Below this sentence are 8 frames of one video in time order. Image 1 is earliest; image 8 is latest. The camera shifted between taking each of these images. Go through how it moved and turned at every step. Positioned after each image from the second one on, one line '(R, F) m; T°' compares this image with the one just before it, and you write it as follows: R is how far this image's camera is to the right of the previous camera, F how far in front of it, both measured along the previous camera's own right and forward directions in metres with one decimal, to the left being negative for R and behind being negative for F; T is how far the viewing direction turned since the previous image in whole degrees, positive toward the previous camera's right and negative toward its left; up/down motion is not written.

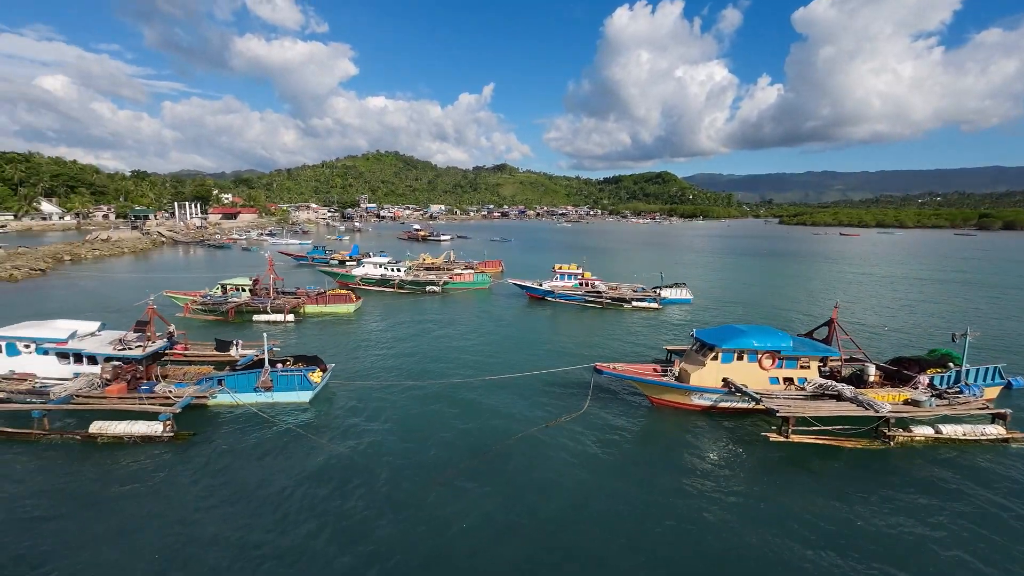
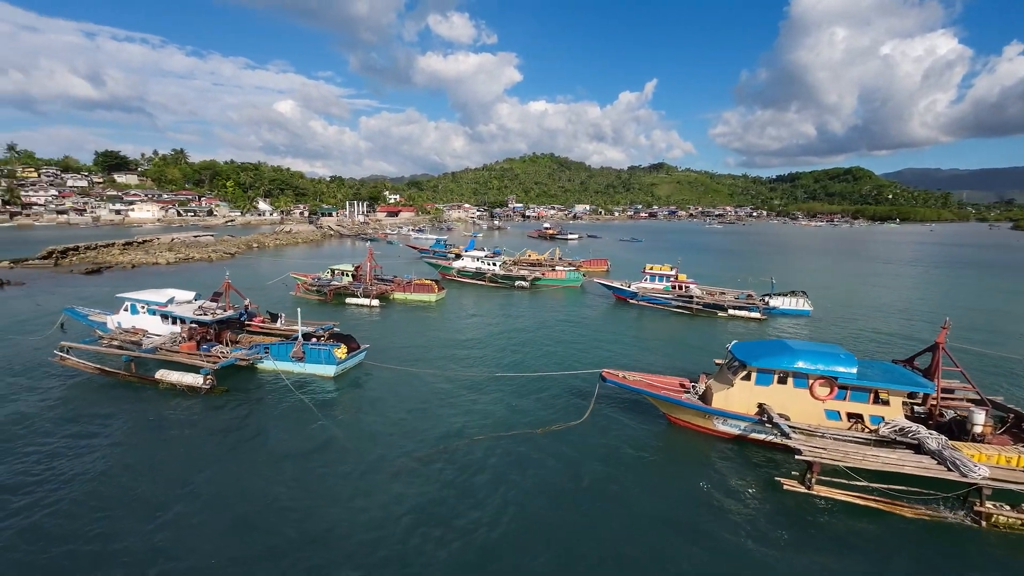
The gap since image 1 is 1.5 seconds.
(+5.5, +2.0) m; -18°
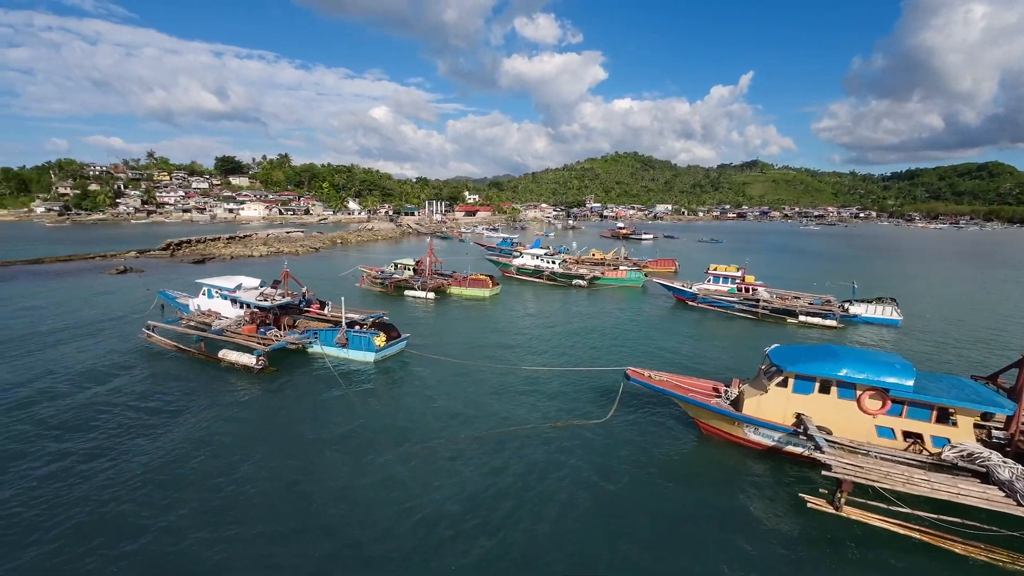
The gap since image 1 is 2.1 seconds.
(+2.0, +0.4) m; -9°
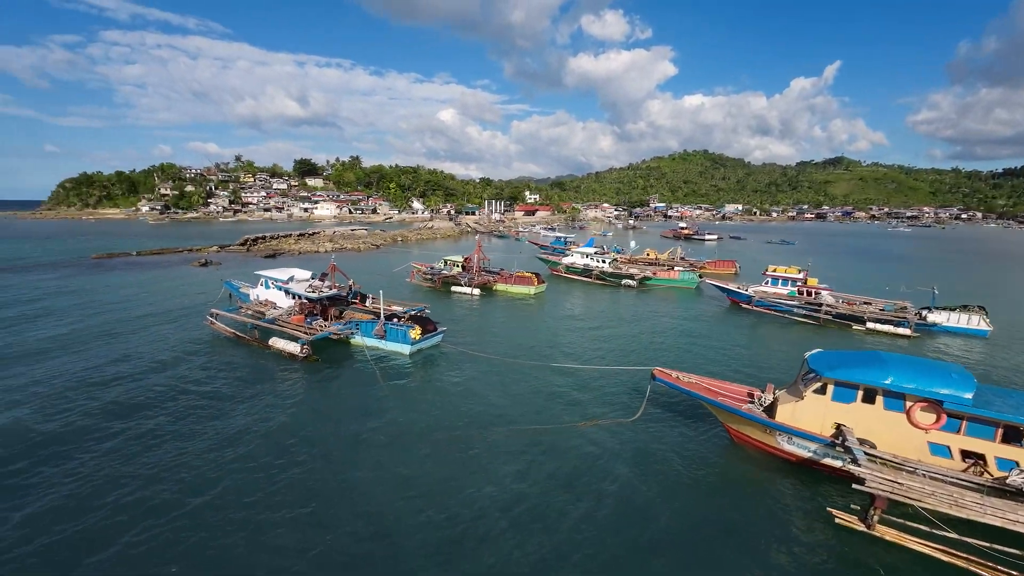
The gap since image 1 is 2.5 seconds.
(+1.3, +0.2) m; -7°
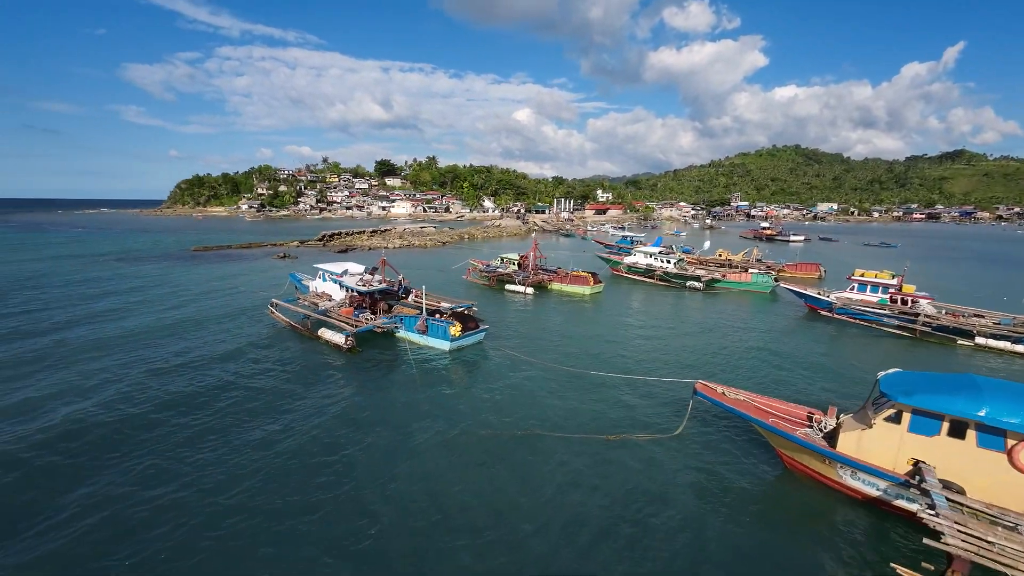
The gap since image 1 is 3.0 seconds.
(+1.3, +1.0) m; -8°
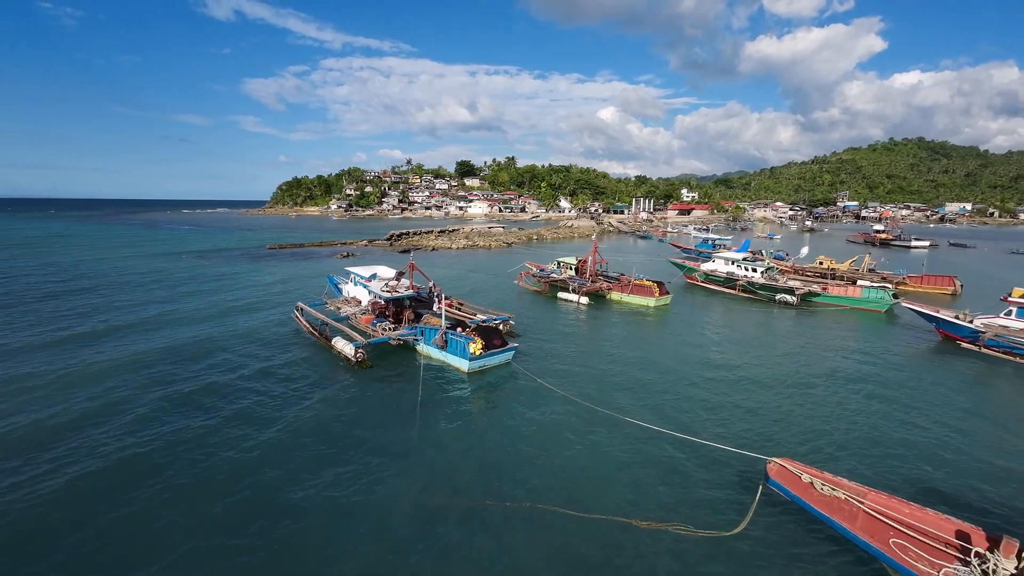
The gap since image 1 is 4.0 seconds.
(+1.9, +4.0) m; -9°
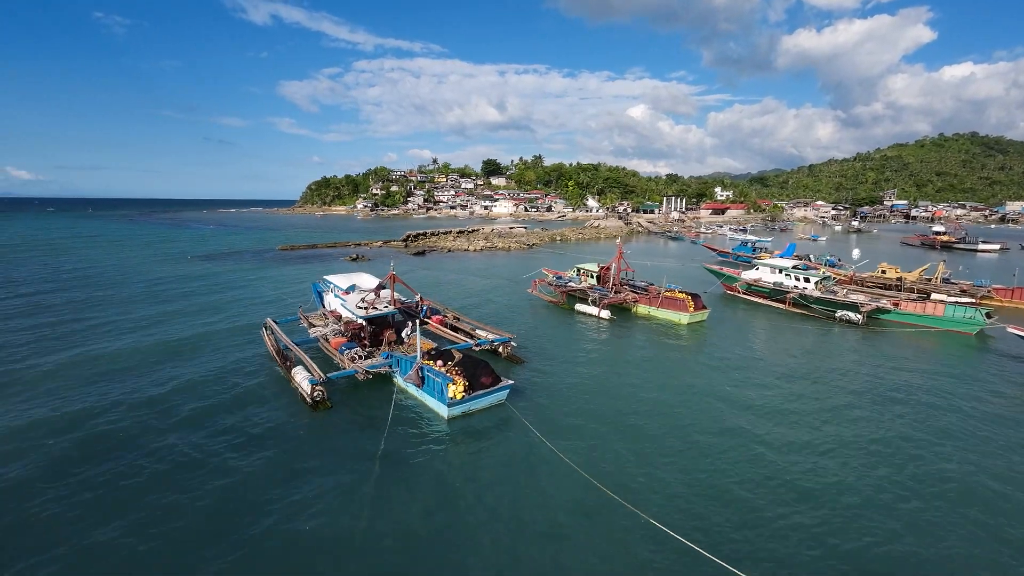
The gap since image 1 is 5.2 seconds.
(+1.1, +4.5) m; -3°
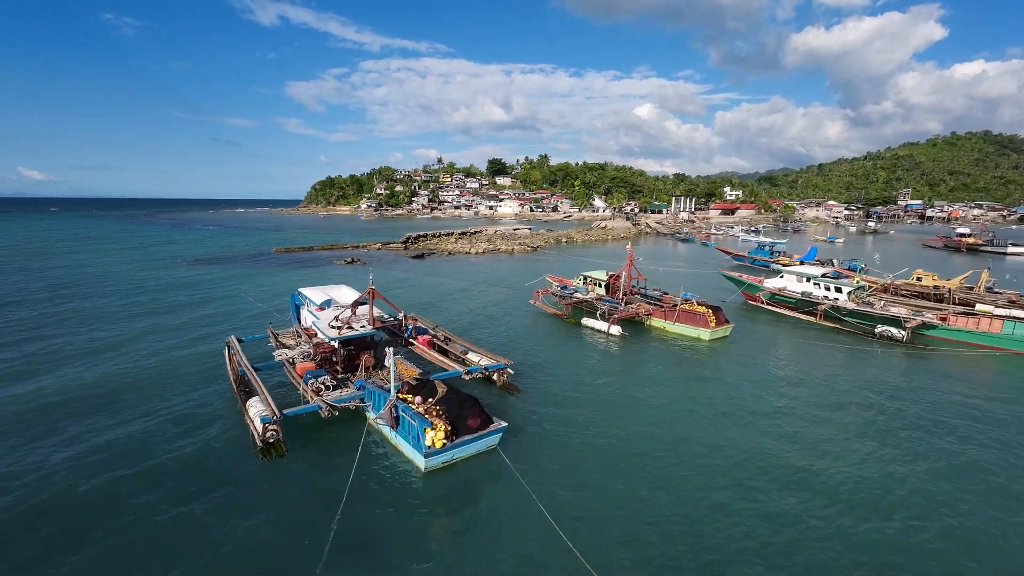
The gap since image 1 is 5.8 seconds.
(+0.3, +2.9) m; -1°
